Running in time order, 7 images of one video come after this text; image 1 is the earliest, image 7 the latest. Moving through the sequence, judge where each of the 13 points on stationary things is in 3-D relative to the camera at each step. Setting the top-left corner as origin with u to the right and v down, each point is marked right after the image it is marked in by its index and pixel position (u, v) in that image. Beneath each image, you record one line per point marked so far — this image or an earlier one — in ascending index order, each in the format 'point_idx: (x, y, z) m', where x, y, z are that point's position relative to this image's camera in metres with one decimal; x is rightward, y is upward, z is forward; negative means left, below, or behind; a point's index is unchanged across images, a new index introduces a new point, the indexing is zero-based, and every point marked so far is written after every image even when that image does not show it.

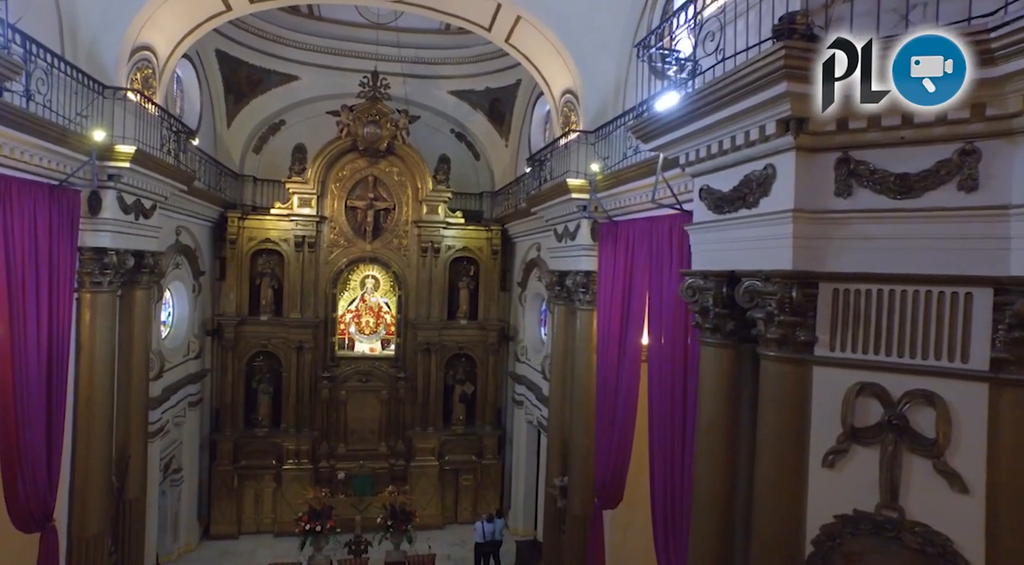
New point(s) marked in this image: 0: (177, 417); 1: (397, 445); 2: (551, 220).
0: (-5.2, -2.1, +9.2) m
1: (-2.2, -3.2, +11.4) m
2: (+0.5, +0.8, +8.0) m
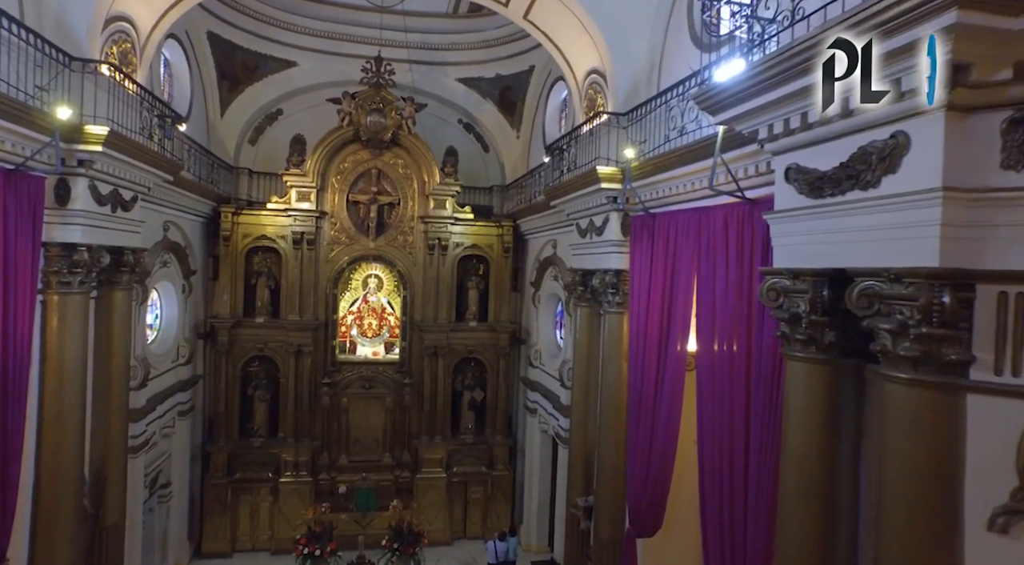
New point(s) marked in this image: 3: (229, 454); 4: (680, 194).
0: (-5.0, -2.1, +8.5) m
1: (-2.0, -3.2, +10.7) m
2: (+0.8, +0.8, +7.3) m
3: (-4.8, -2.9, +9.9) m
4: (+1.5, +0.8, +5.2) m
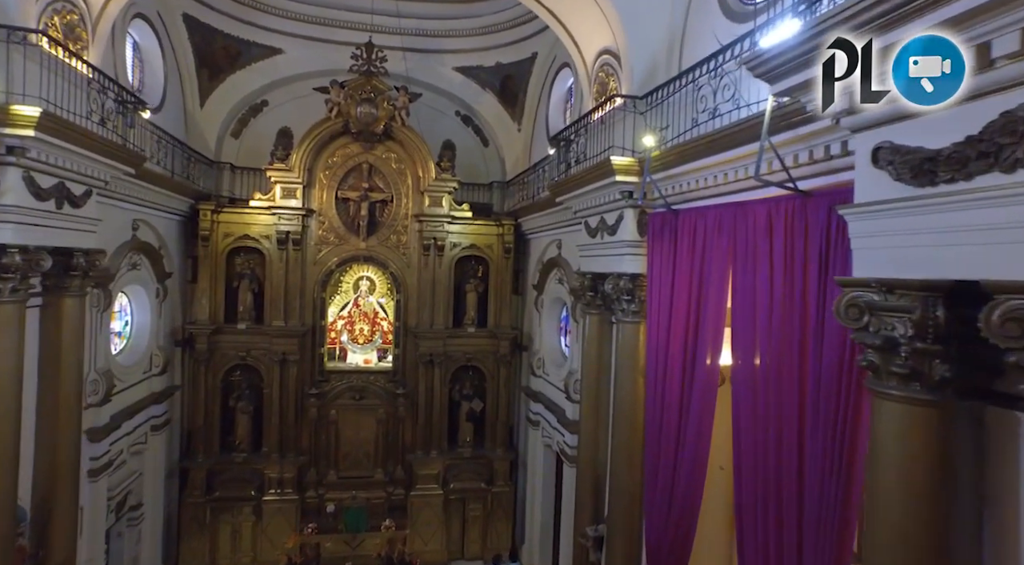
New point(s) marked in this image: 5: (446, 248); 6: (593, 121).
0: (-5.0, -2.2, +7.8) m
1: (-2.0, -3.2, +10.0) m
2: (+0.8, +0.8, +6.6) m
3: (-4.8, -2.9, +9.2) m
4: (+1.5, +0.7, +4.5) m
5: (-1.1, +0.6, +10.1) m
6: (+0.9, +1.7, +6.2) m
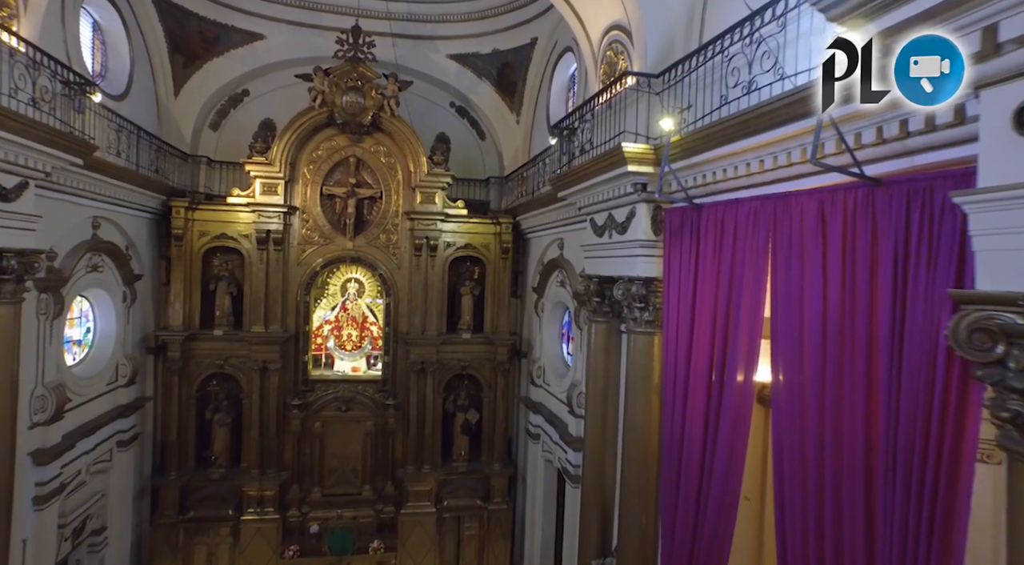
0: (-5.0, -2.2, +7.1) m
1: (-2.0, -3.3, +9.3) m
2: (+0.7, +0.7, +5.9) m
3: (-4.8, -3.0, +8.6) m
4: (+1.5, +0.7, +3.8) m
5: (-1.2, +0.6, +9.4) m
6: (+0.8, +1.7, +5.5) m
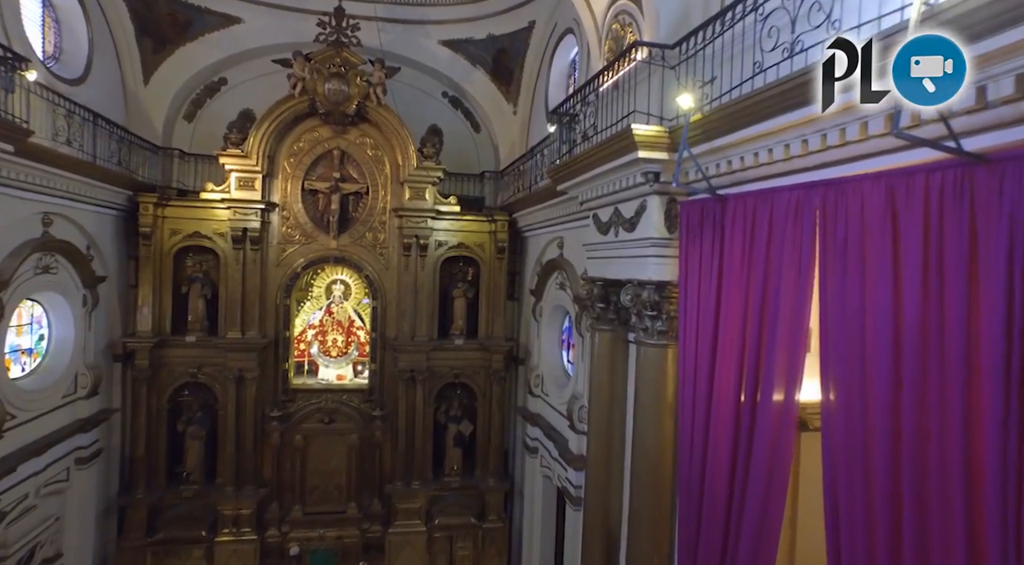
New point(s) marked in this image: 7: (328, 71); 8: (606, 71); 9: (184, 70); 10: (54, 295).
0: (-5.1, -2.2, +6.5) m
1: (-2.1, -3.3, +8.7) m
2: (+0.7, +0.7, +5.2) m
3: (-4.8, -3.0, +7.9) m
4: (+1.4, +0.7, +3.1) m
5: (-1.2, +0.5, +8.7) m
6: (+0.8, +1.6, +4.9) m
7: (-2.5, +2.9, +8.1) m
8: (+0.8, +1.7, +4.7) m
9: (-4.7, +3.1, +8.4) m
10: (-5.1, -0.1, +6.6) m
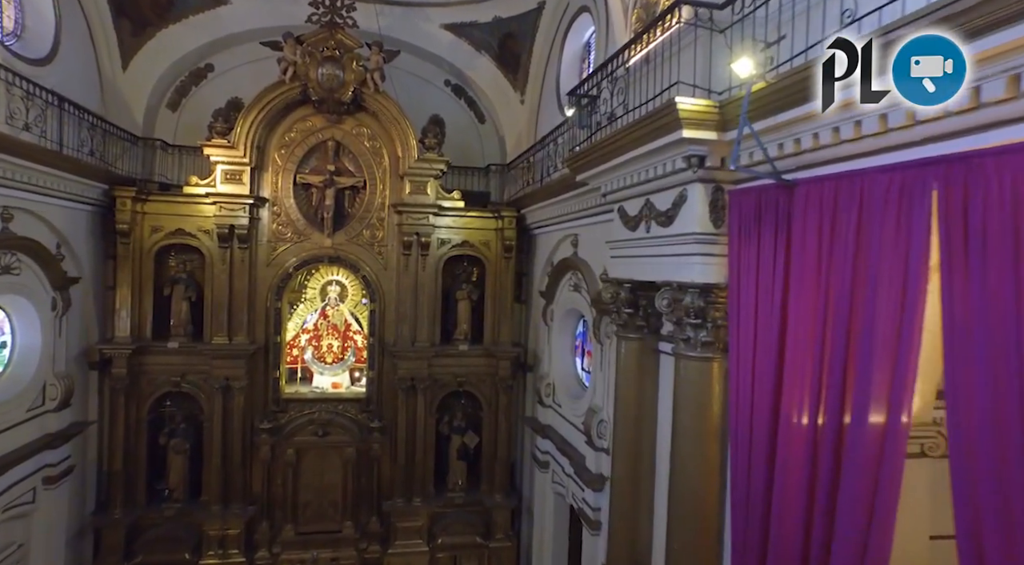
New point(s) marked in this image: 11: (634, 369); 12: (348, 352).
0: (-5.0, -2.3, +5.9) m
1: (-2.0, -3.3, +8.0) m
2: (+0.8, +0.7, +4.6) m
3: (-4.7, -3.0, +7.3) m
4: (+1.5, +0.6, +2.5) m
5: (-1.1, +0.5, +8.1) m
6: (+0.9, +1.6, +4.3) m
7: (-2.4, +2.9, +7.5) m
8: (+0.9, +1.7, +4.1) m
9: (-4.6, +3.0, +7.8) m
10: (-5.0, -0.2, +6.0) m
11: (+1.0, -0.7, +4.6) m
12: (-2.3, -1.0, +8.3) m
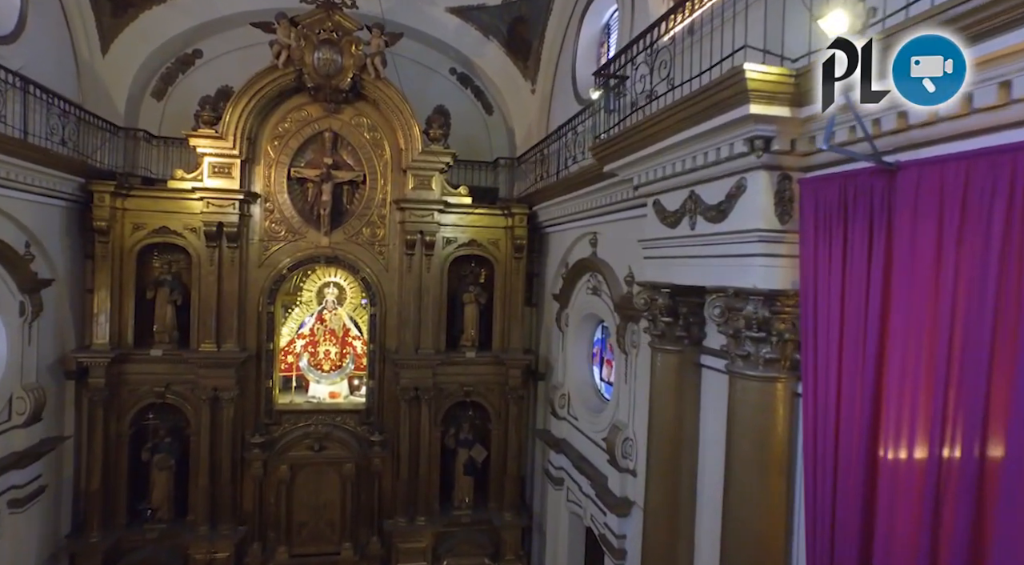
0: (-4.8, -2.3, +5.3) m
1: (-1.8, -3.3, +7.5) m
2: (+0.9, +0.7, +4.1) m
3: (-4.6, -3.1, +6.7) m
4: (+1.7, +0.6, +2.0) m
5: (-1.0, +0.5, +7.5) m
6: (+1.0, +1.6, +3.7) m
7: (-2.3, +2.9, +6.9) m
8: (+1.0, +1.6, +3.5) m
9: (-4.5, +3.0, +7.2) m
10: (-4.9, -0.2, +5.4) m
11: (+1.1, -0.7, +4.0) m
12: (-2.2, -1.0, +7.7) m
